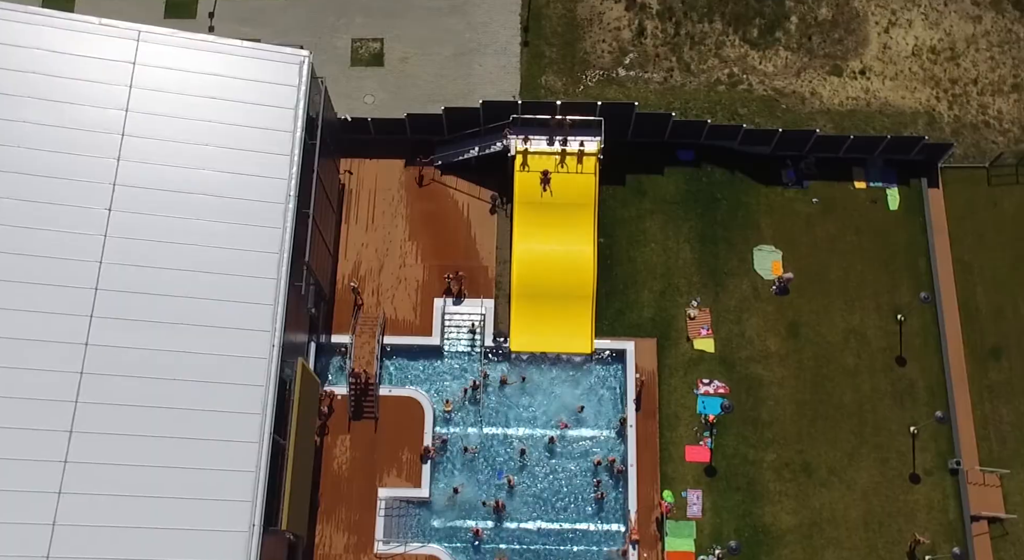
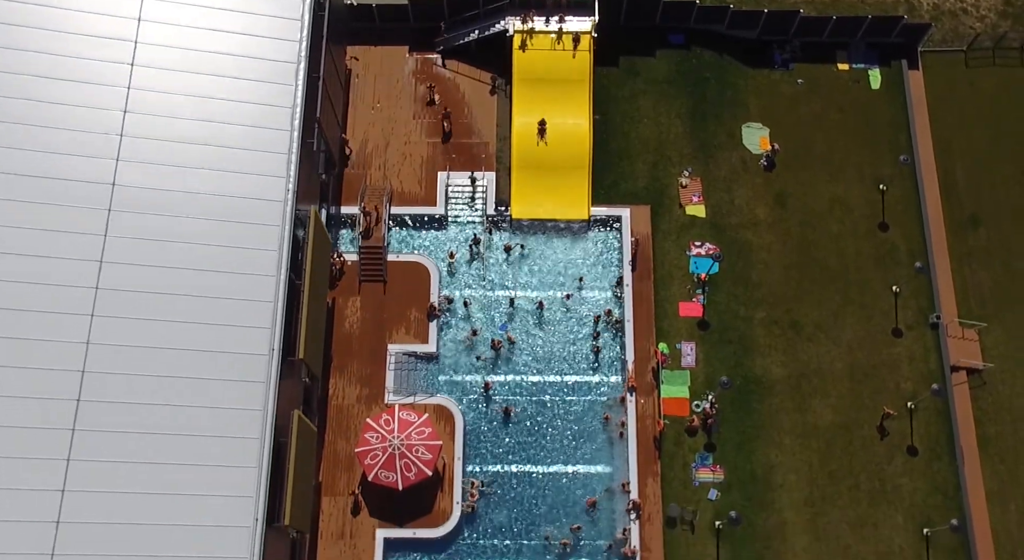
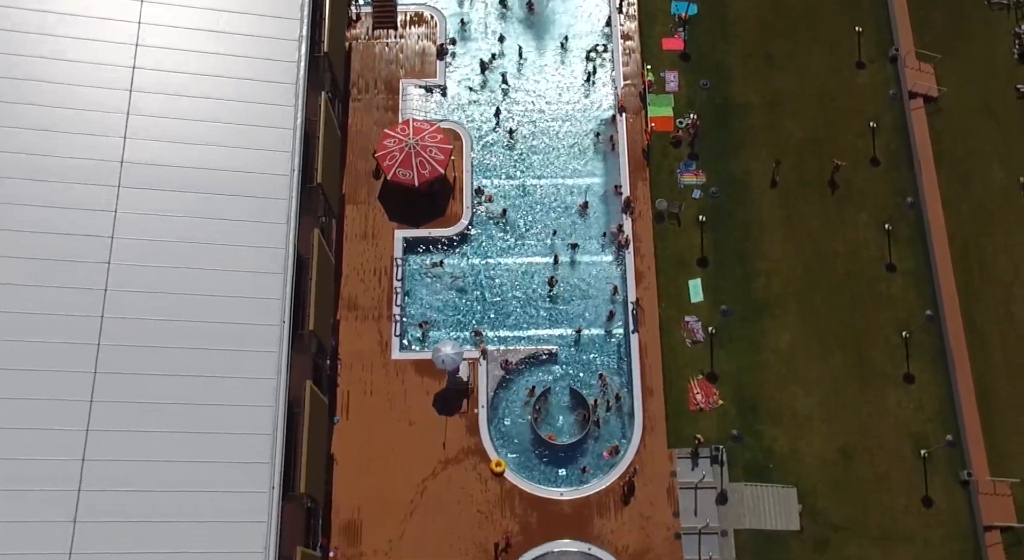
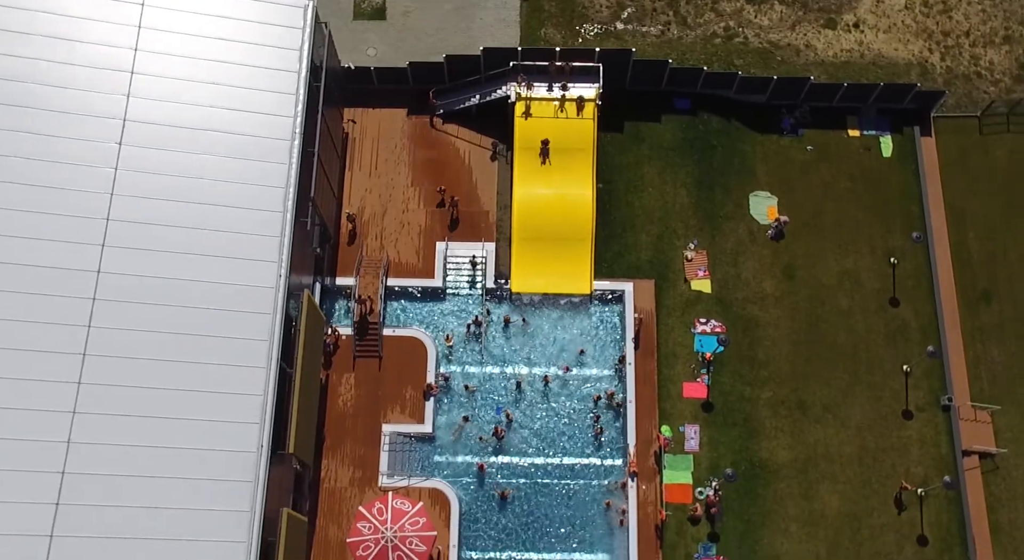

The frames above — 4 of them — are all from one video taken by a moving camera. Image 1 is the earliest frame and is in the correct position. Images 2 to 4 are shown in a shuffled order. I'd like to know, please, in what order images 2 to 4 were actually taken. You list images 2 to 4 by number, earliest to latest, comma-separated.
4, 2, 3
